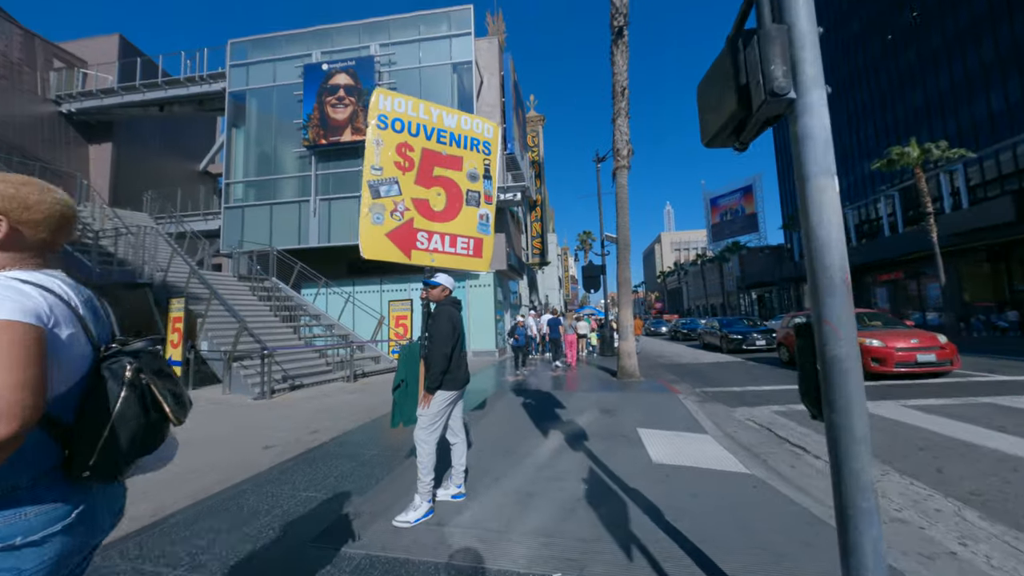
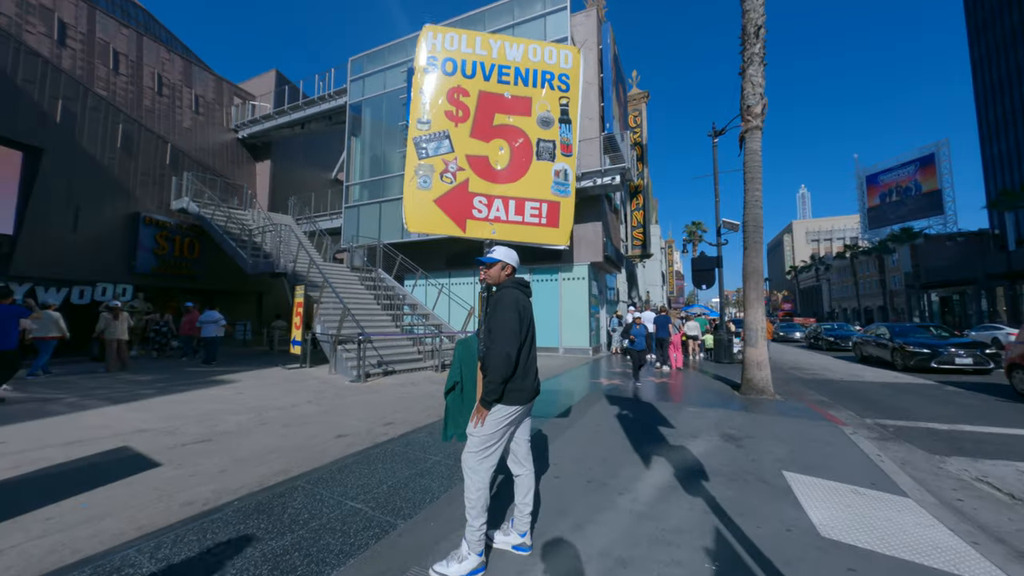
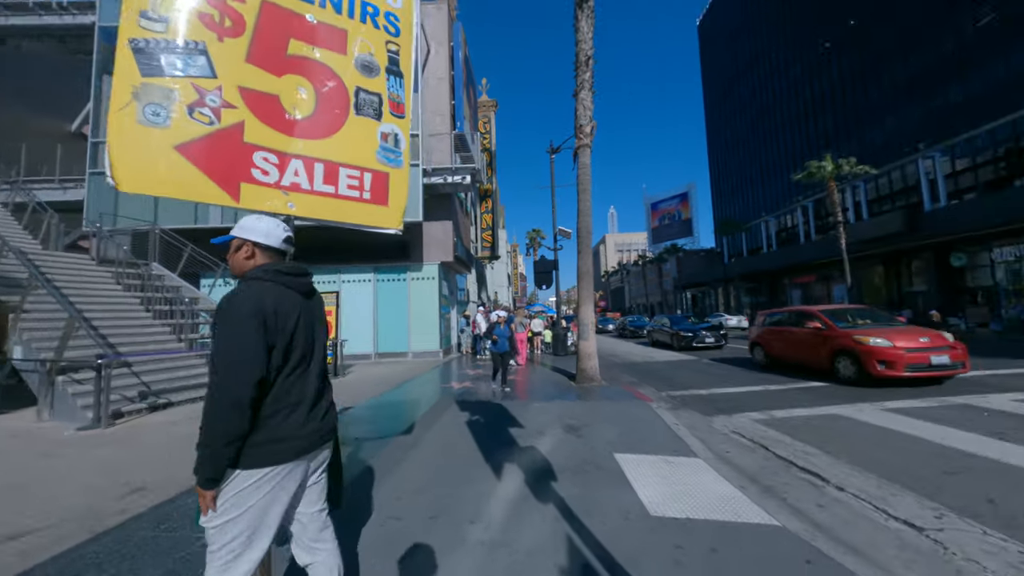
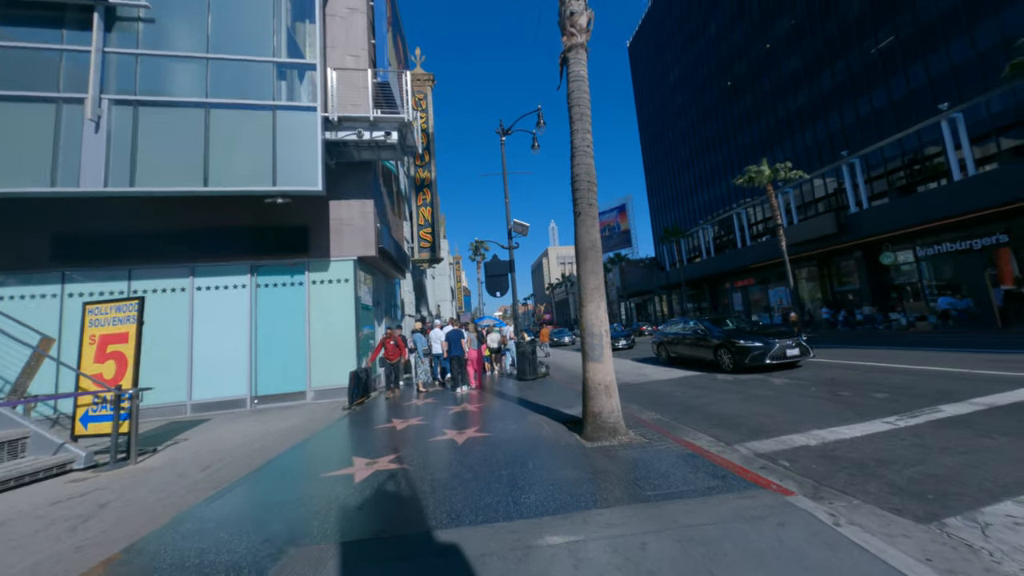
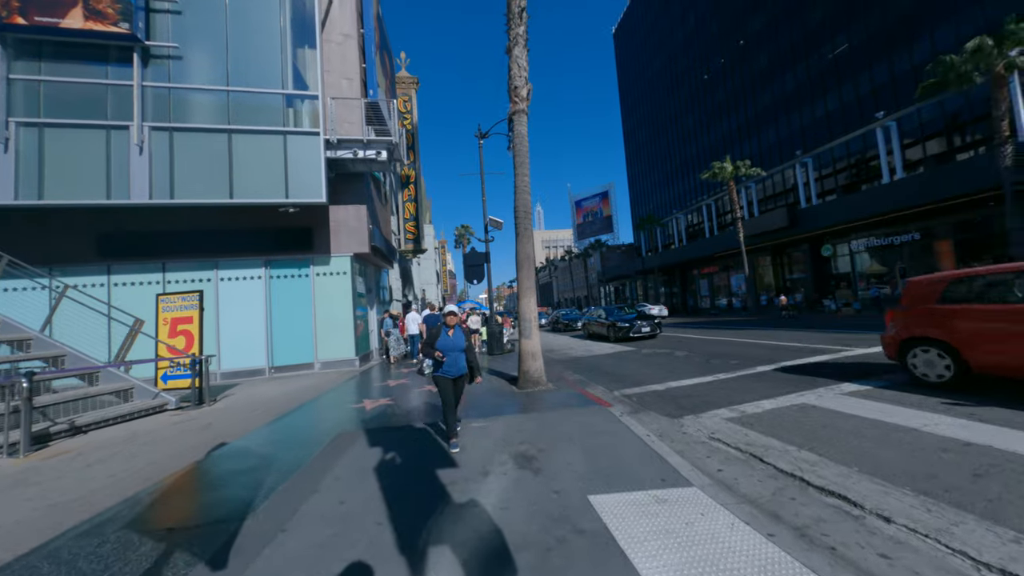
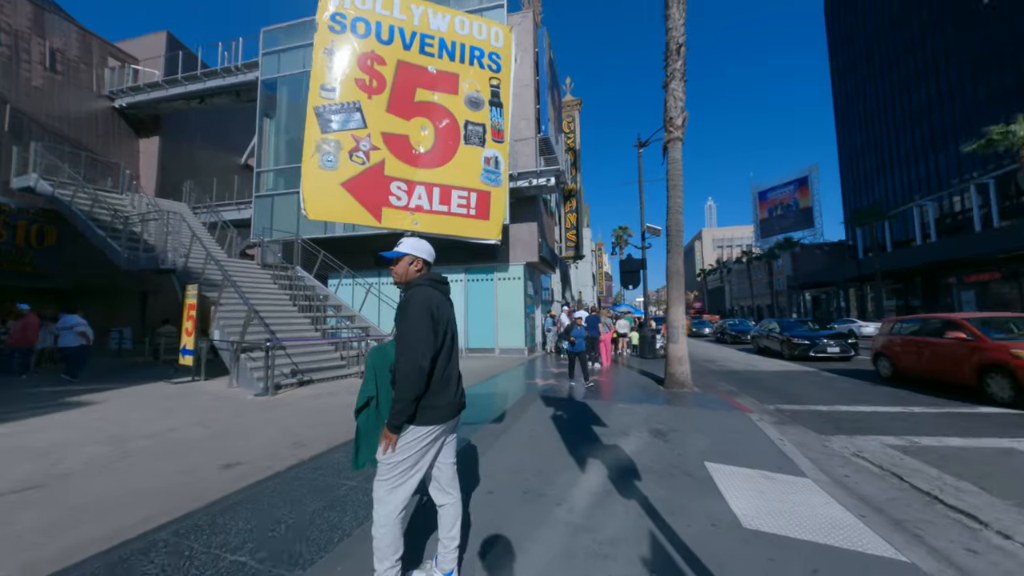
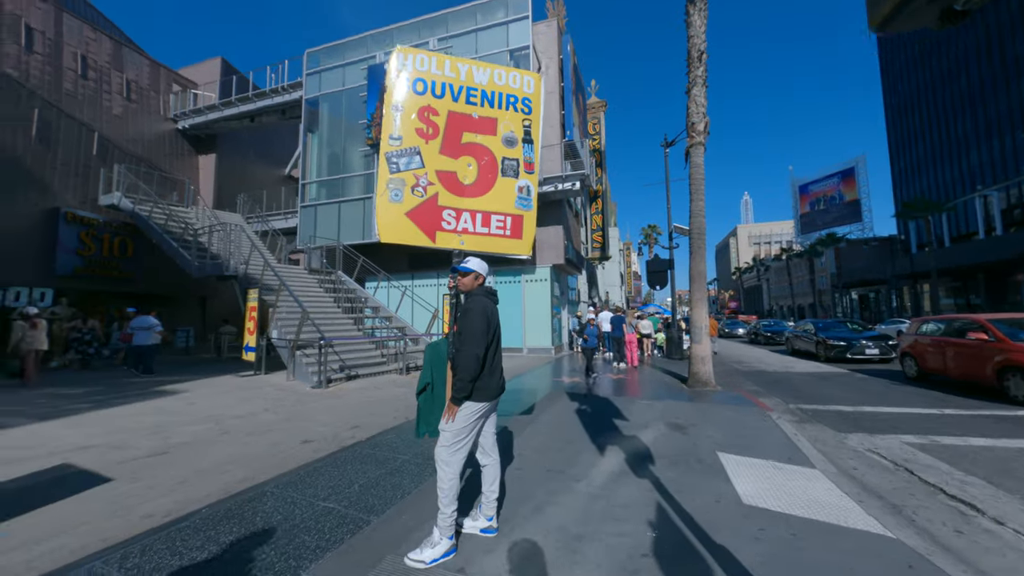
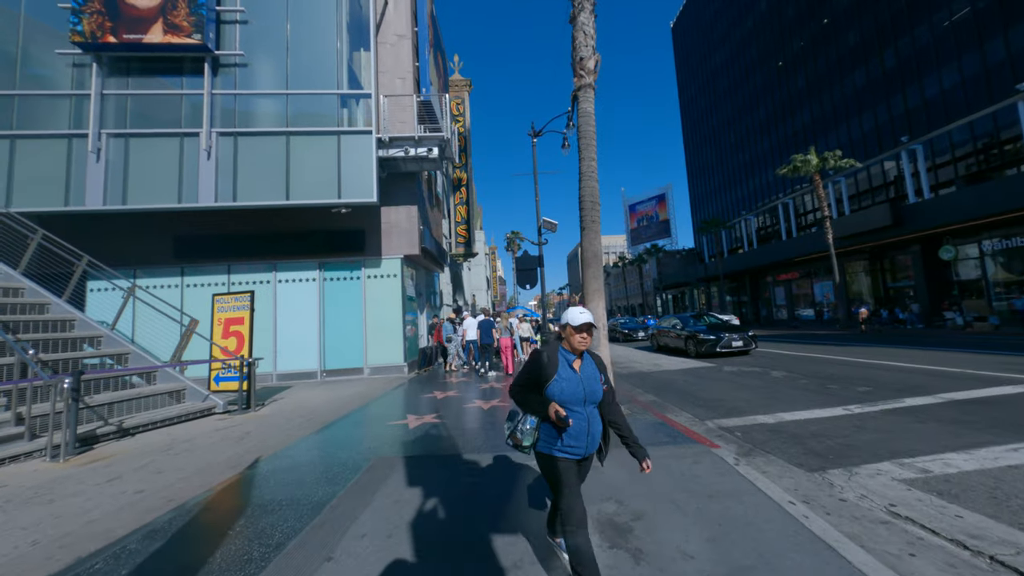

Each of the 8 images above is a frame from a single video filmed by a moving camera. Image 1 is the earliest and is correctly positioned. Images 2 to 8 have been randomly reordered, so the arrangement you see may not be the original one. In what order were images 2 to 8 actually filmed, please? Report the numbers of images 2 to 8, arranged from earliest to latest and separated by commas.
7, 2, 6, 3, 5, 8, 4
